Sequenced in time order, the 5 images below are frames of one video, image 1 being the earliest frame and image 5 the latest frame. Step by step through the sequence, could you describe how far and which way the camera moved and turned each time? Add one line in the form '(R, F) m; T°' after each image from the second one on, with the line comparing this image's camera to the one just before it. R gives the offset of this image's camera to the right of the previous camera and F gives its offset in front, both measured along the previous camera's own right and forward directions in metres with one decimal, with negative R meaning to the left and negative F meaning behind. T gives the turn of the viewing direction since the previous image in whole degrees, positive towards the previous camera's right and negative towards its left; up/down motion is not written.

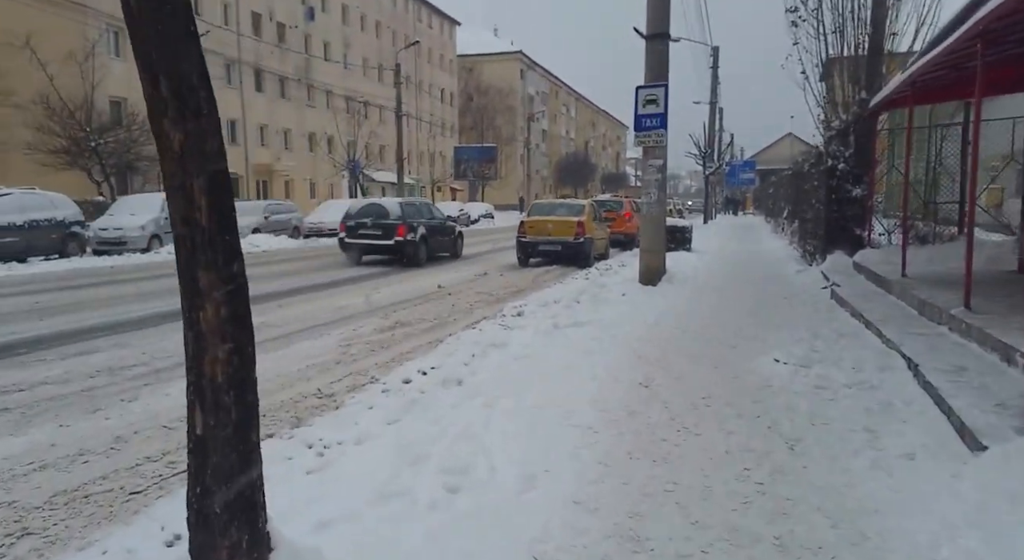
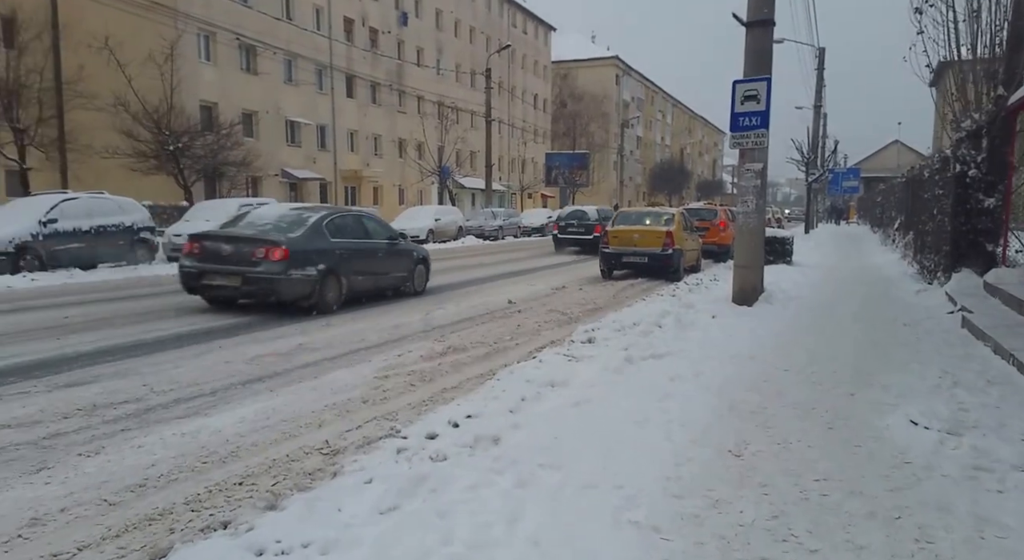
(+0.2, +1.1) m; -7°
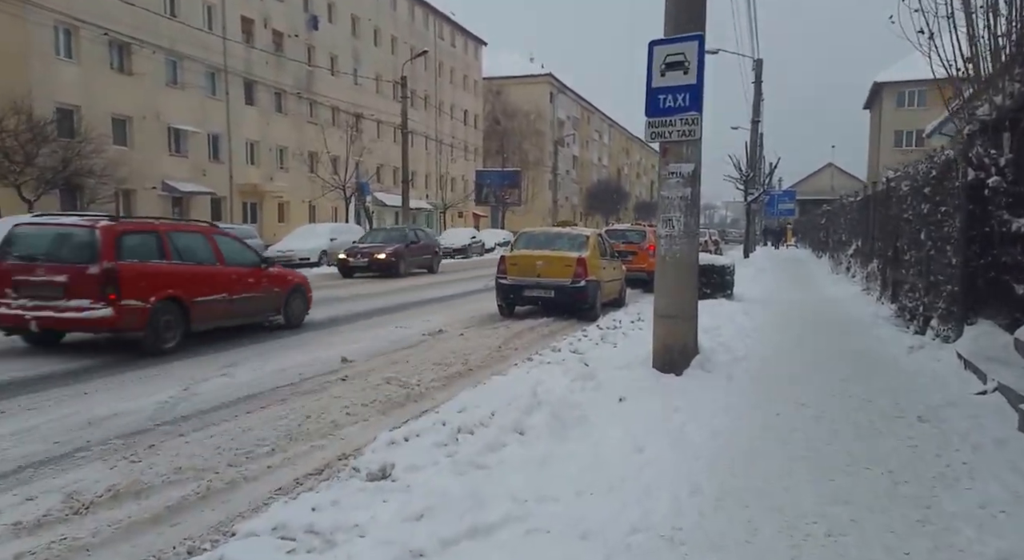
(+1.1, +3.4) m; +4°
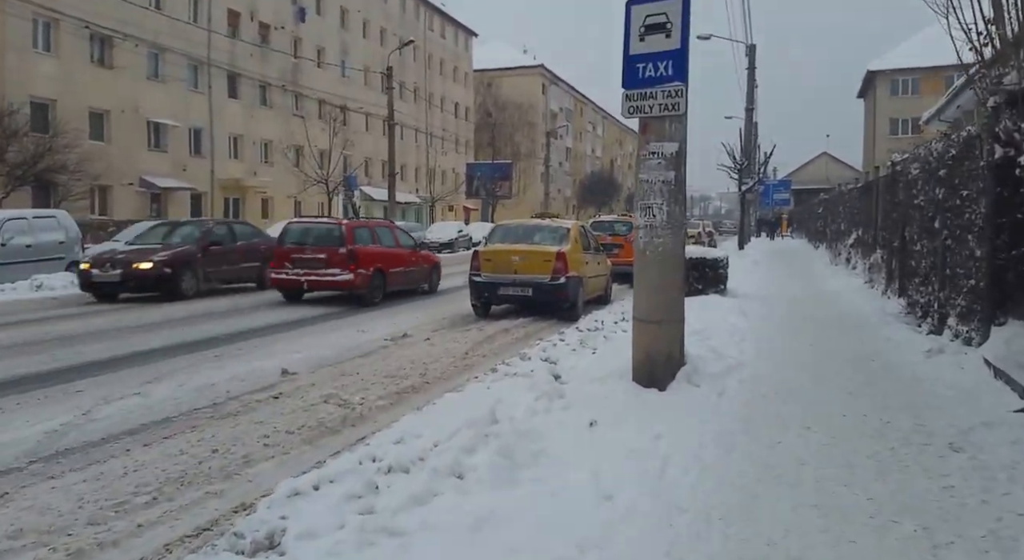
(+0.3, +1.0) m; 0°
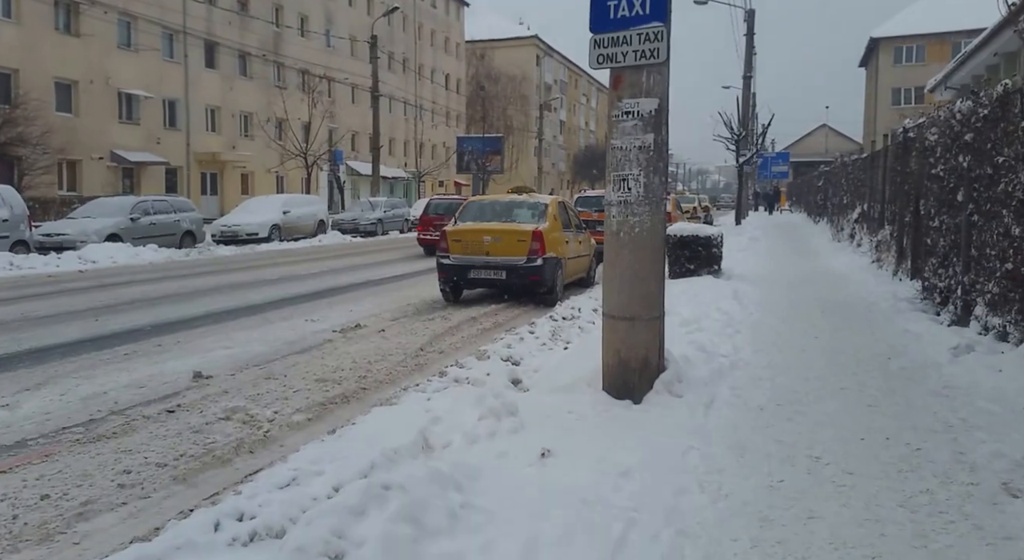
(+0.4, +1.2) m; 0°
